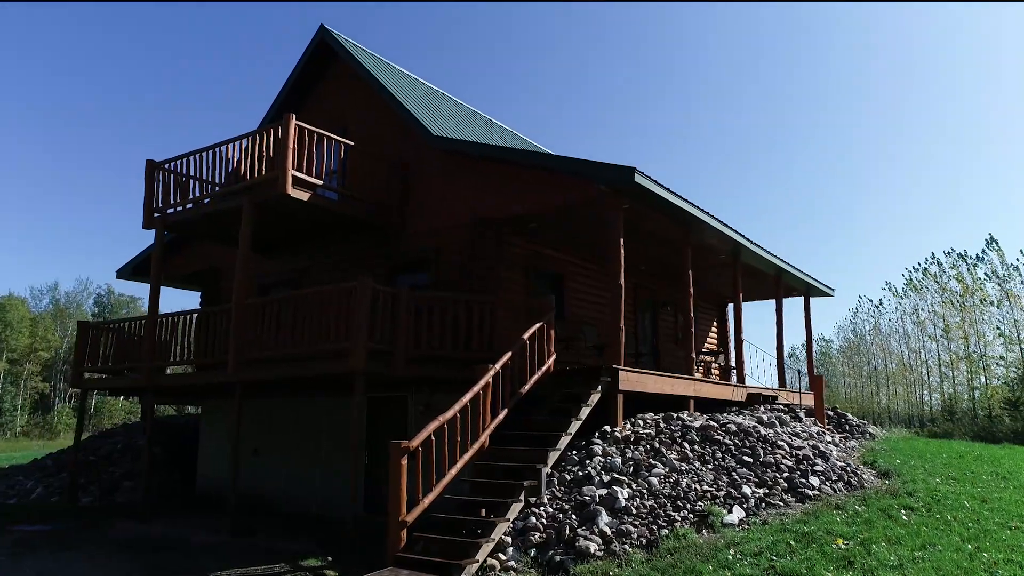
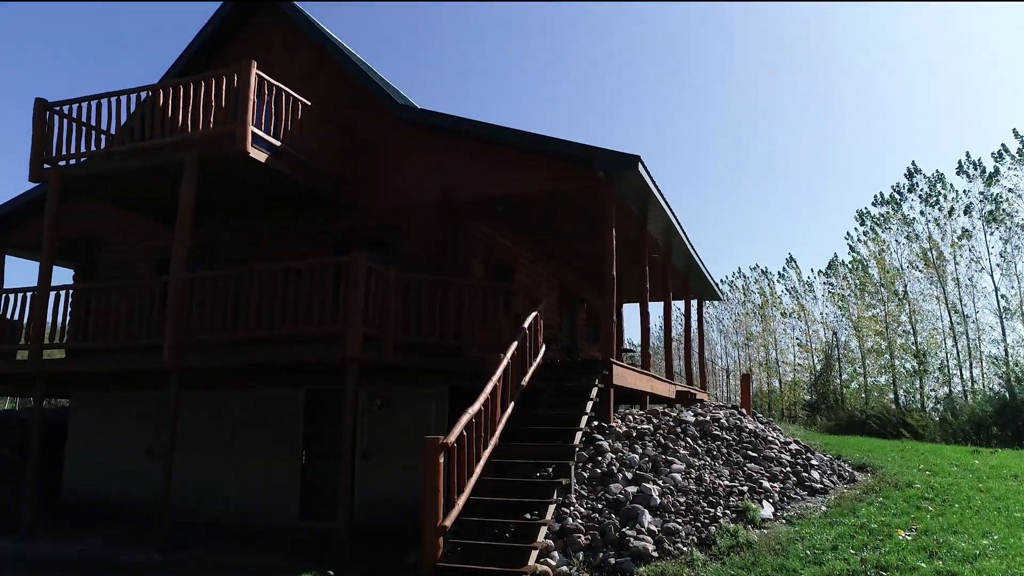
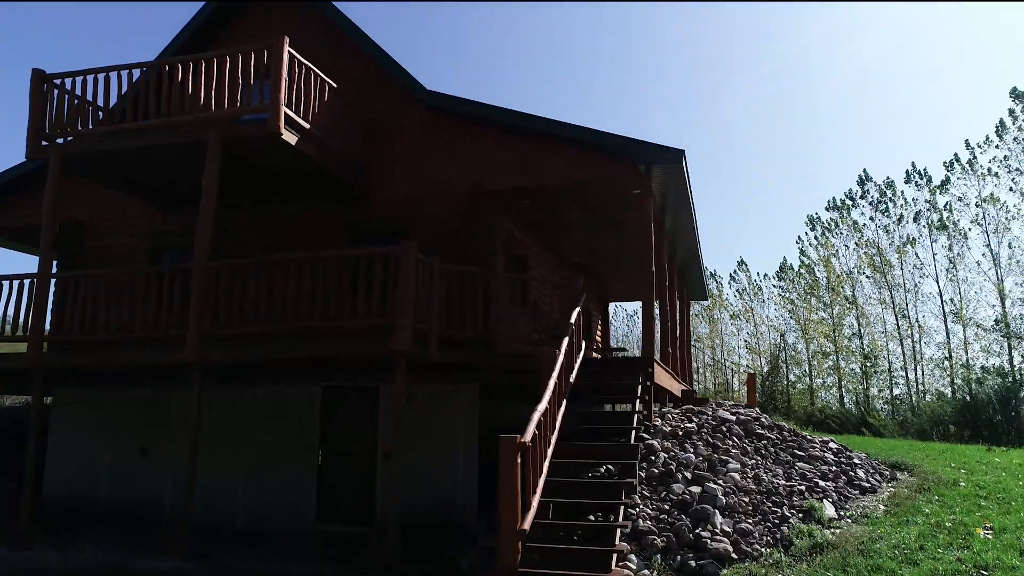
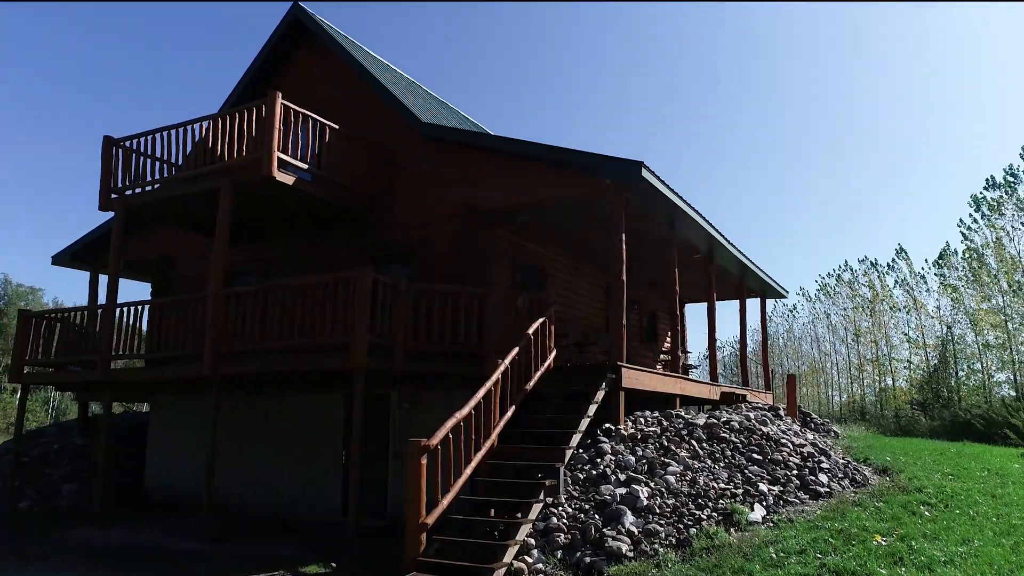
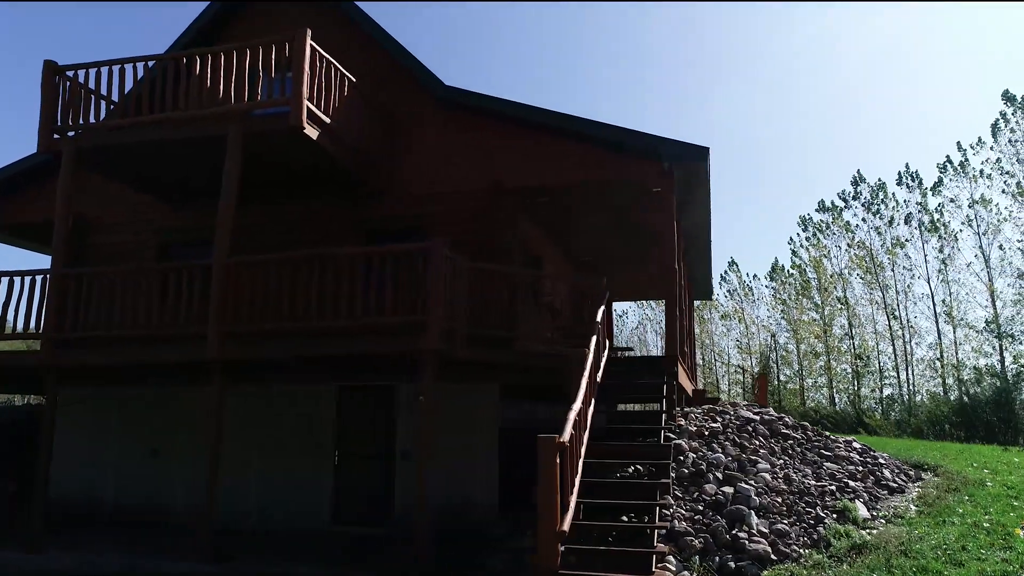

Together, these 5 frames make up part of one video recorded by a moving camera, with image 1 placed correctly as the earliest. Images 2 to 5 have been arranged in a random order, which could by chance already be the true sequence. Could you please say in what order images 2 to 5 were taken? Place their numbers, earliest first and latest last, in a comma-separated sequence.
4, 2, 3, 5
